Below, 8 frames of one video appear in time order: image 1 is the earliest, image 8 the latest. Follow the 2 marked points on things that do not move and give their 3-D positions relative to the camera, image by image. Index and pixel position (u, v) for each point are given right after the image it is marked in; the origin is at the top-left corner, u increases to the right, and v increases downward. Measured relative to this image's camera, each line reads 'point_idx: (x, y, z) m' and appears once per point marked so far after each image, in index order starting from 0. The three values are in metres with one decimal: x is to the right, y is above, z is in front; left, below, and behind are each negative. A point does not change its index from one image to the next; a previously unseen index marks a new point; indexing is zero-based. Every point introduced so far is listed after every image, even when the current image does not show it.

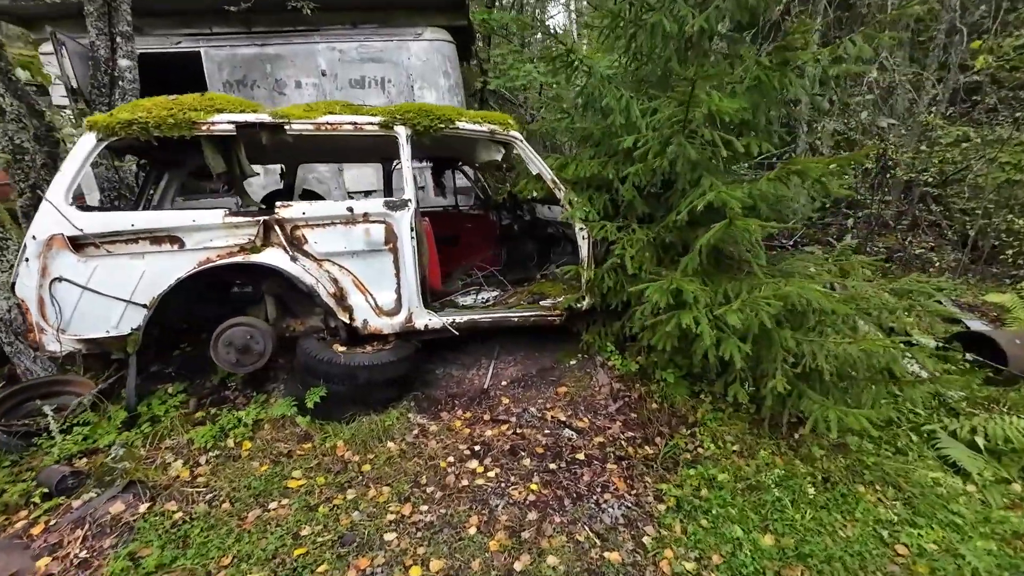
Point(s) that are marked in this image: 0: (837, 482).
0: (+2.3, -1.4, +3.1) m
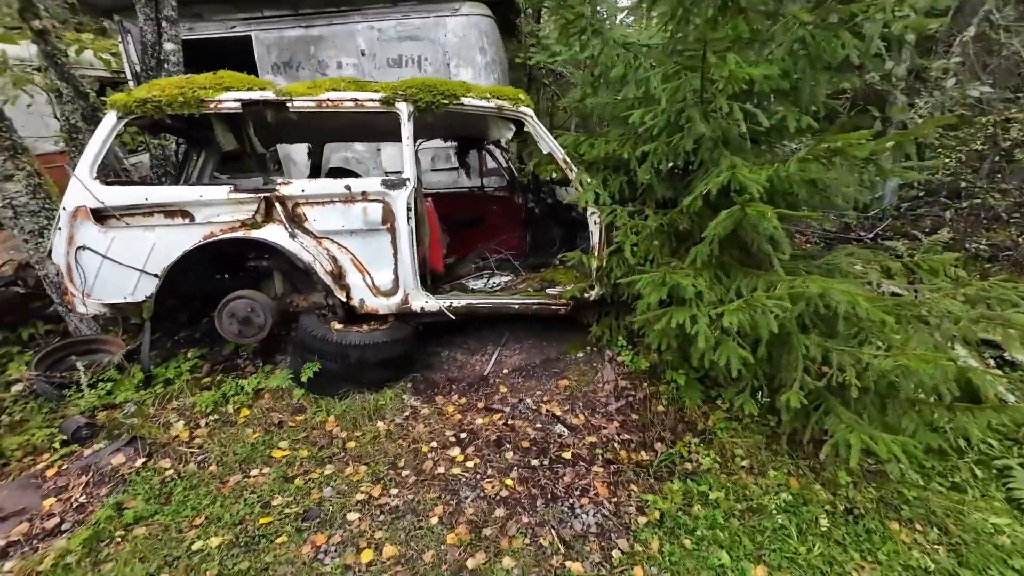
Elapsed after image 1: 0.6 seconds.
0: (+2.2, -1.4, +2.6) m
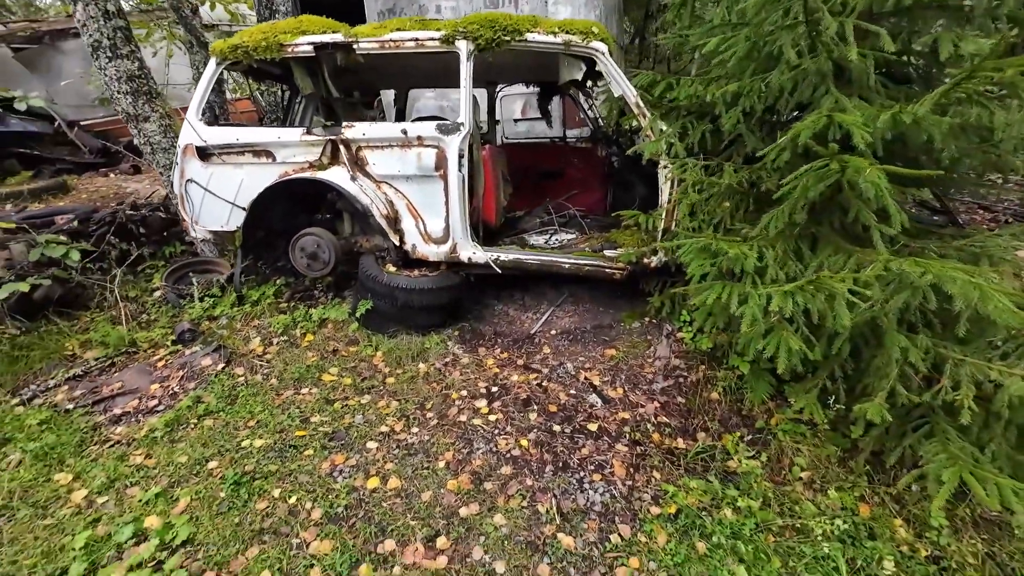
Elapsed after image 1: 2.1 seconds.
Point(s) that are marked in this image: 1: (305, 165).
0: (+2.1, -1.4, +2.1) m
1: (-1.7, +1.0, +3.5) m
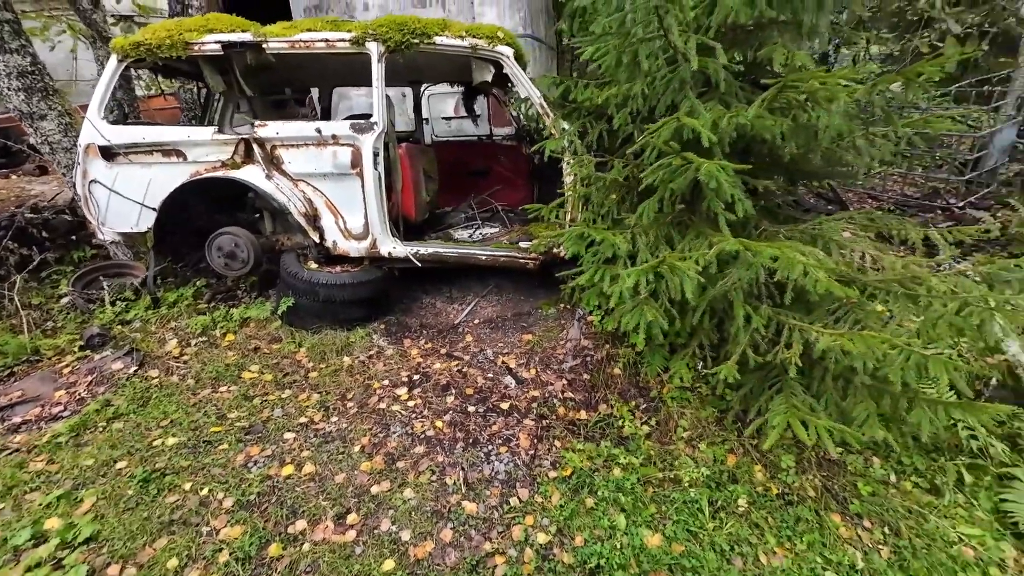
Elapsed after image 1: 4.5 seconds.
0: (+1.6, -1.2, +2.5) m
1: (-2.4, +1.0, +3.5) m
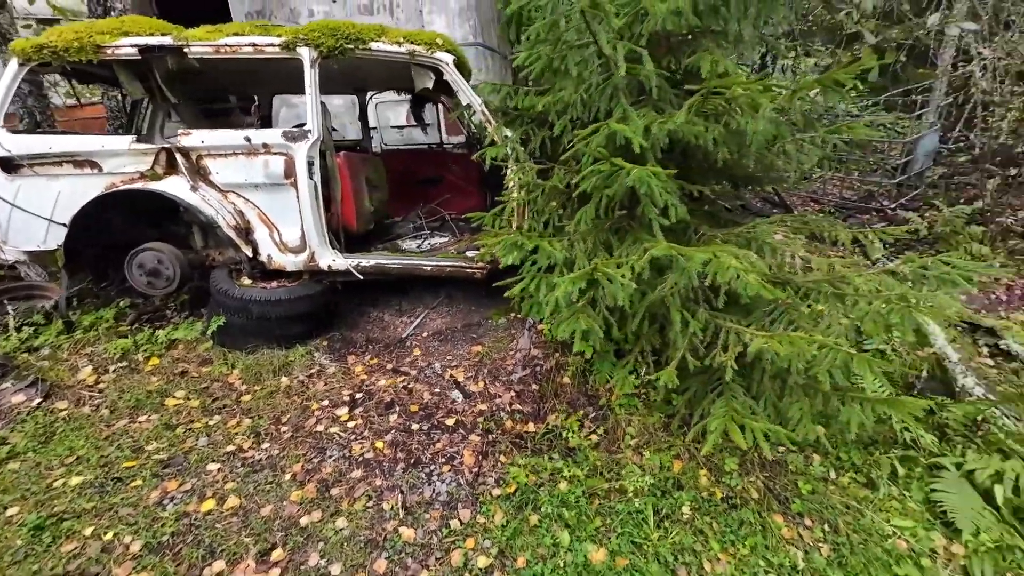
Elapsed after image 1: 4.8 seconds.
0: (+1.3, -1.3, +2.4) m
1: (-2.8, +0.9, +3.2) m
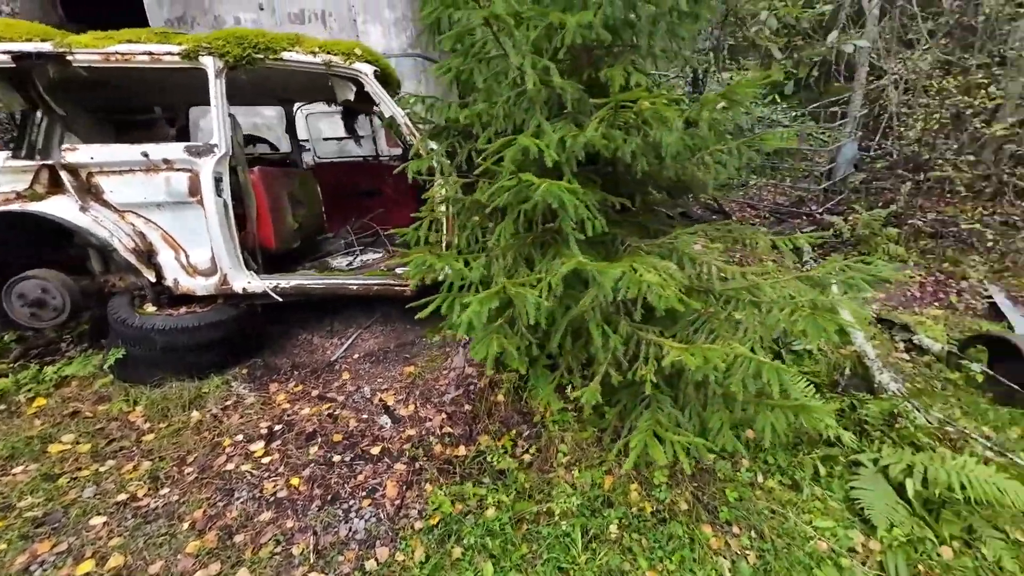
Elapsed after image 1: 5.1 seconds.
0: (+0.9, -1.3, +2.4) m
1: (-3.4, +0.6, +2.9) m
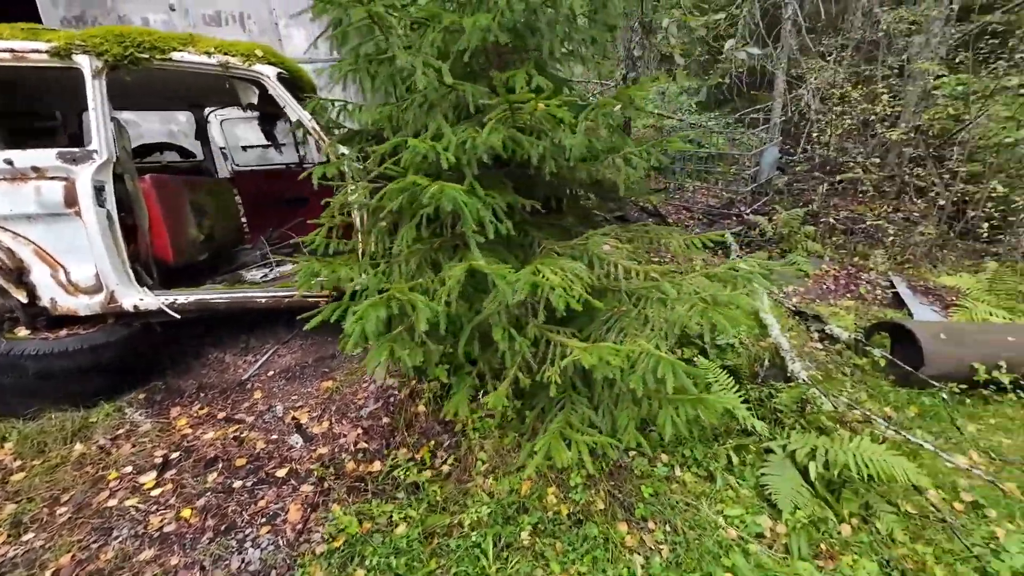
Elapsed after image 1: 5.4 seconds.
0: (+0.4, -1.3, +2.4) m
1: (-4.0, +0.5, +2.5) m
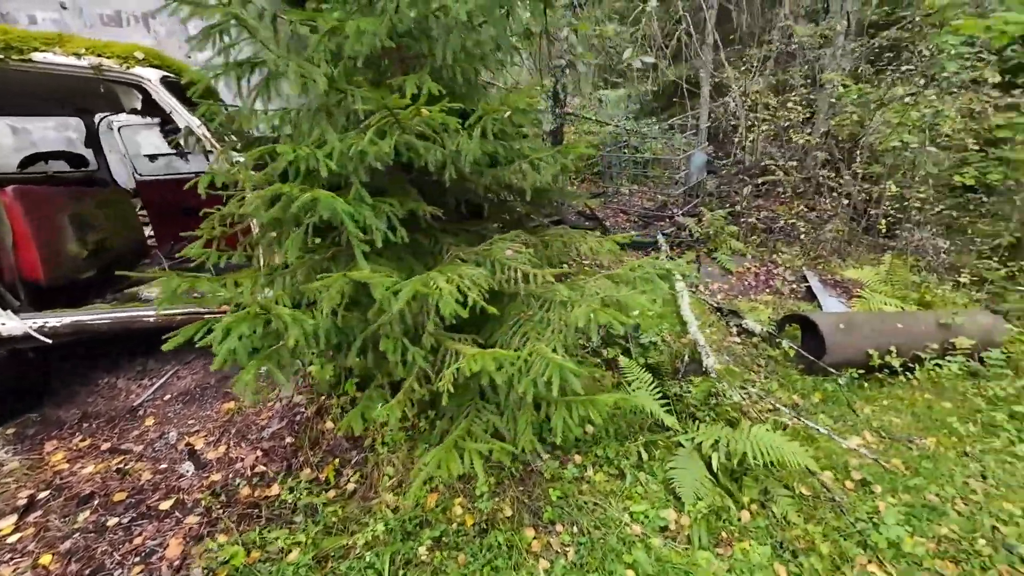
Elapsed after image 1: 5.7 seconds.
0: (-0.1, -1.3, +2.4) m
1: (-4.5, +0.3, +2.1) m
